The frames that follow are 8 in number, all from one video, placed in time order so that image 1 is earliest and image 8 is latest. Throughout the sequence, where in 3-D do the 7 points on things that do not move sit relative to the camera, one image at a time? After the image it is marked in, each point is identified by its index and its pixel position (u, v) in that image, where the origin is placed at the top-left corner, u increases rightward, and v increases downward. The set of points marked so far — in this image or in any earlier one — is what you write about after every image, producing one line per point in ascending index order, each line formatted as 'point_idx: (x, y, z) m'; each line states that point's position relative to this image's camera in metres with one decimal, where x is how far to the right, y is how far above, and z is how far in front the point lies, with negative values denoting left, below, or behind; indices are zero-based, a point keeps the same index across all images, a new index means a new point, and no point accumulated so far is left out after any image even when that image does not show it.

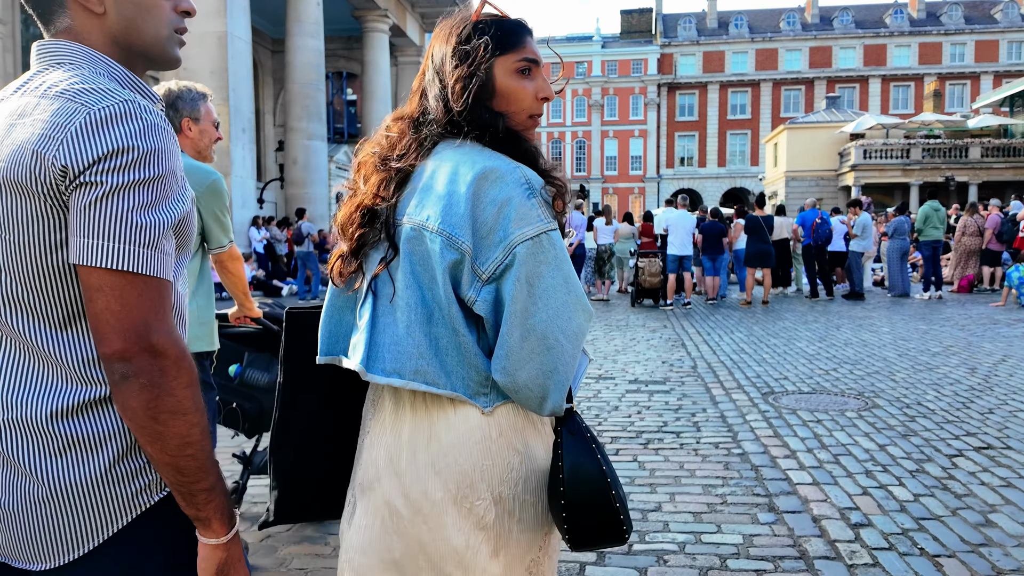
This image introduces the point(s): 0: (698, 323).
0: (+2.9, -0.5, +12.0) m
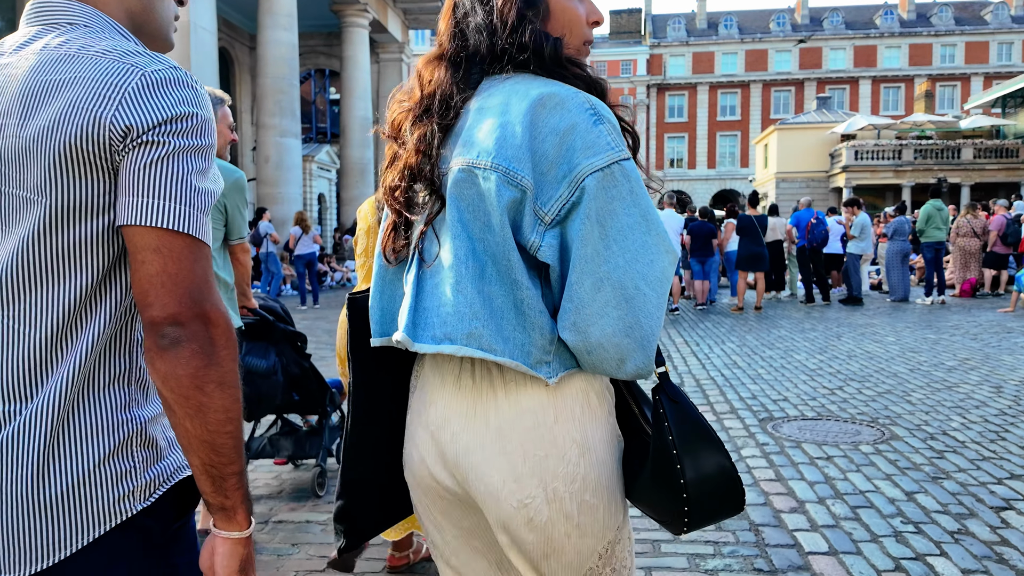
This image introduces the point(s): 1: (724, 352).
0: (+2.5, -0.6, +11.1) m
1: (+2.4, -0.7, +8.8) m
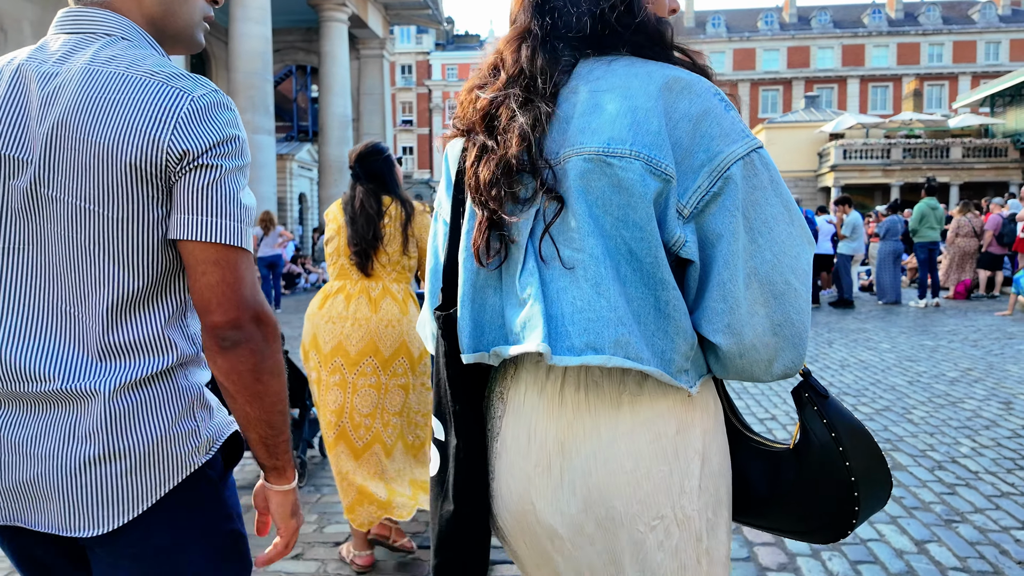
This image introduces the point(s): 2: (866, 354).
0: (+2.1, -0.6, +10.5) m
1: (+2.1, -0.7, +8.2) m
2: (+3.7, -0.7, +8.2) m
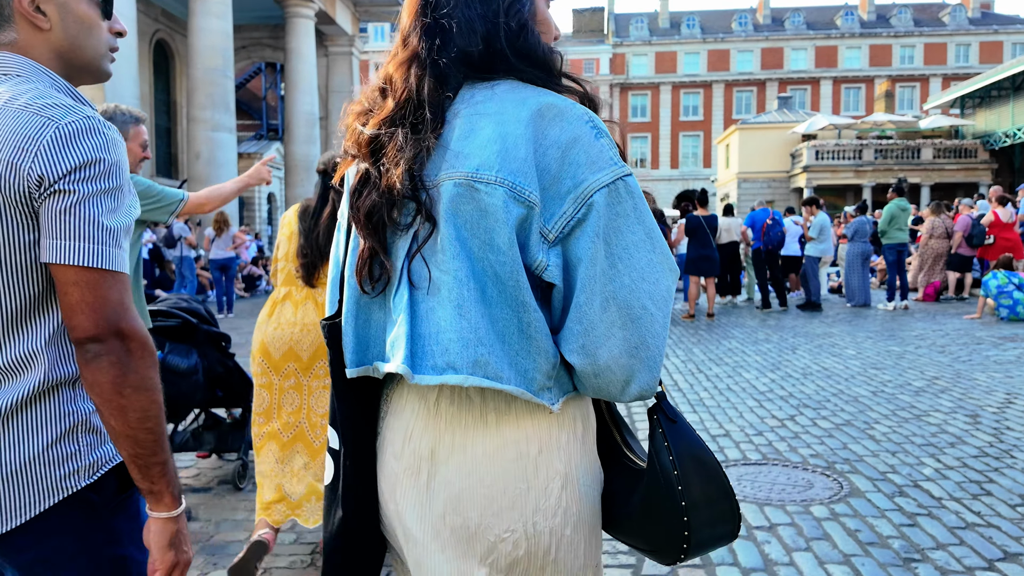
0: (+1.6, -0.7, +10.2) m
1: (+1.6, -0.8, +7.9) m
2: (+3.2, -0.7, +7.9) m
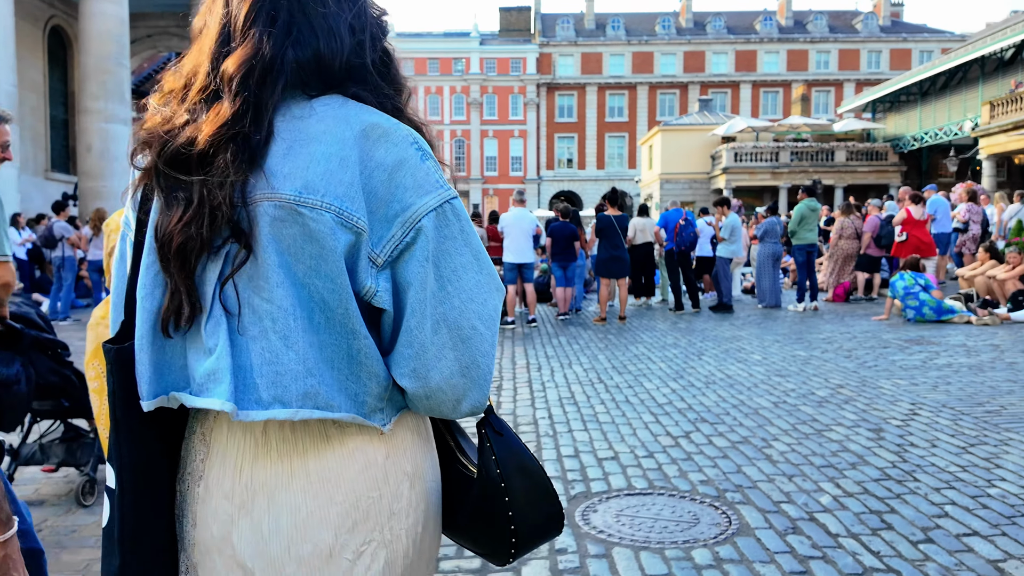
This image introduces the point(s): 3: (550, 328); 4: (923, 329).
0: (+0.3, -0.7, +9.7) m
1: (+0.5, -0.8, +7.4) m
2: (+2.1, -0.7, +7.5) m
3: (+0.6, -0.5, +11.2) m
4: (+5.1, -0.5, +9.8) m
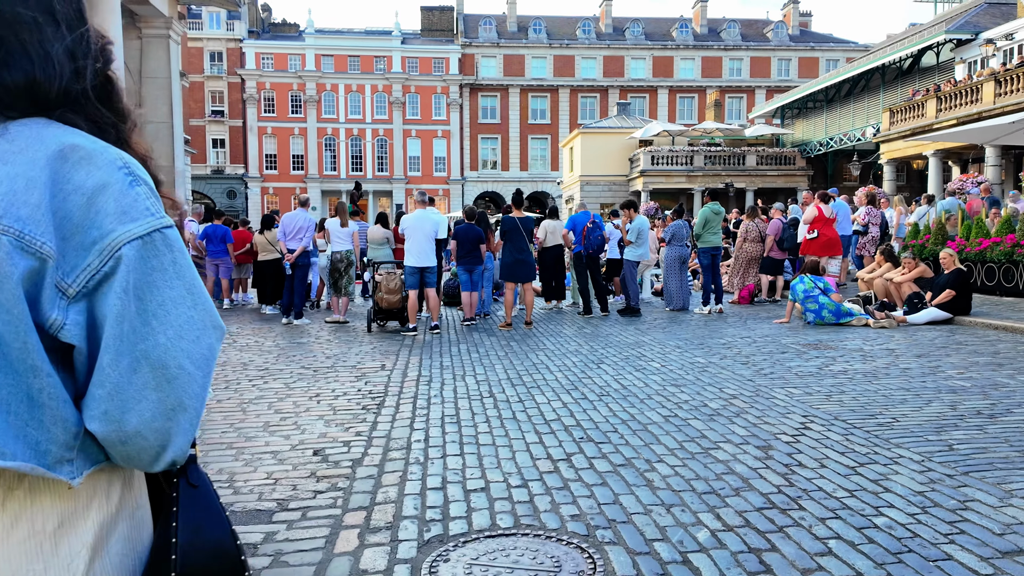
0: (-0.9, -0.8, +9.2) m
1: (-0.5, -0.9, +6.9) m
2: (+1.1, -0.8, +7.2) m
3: (-0.8, -0.6, +10.7) m
4: (+3.9, -0.6, +9.8) m
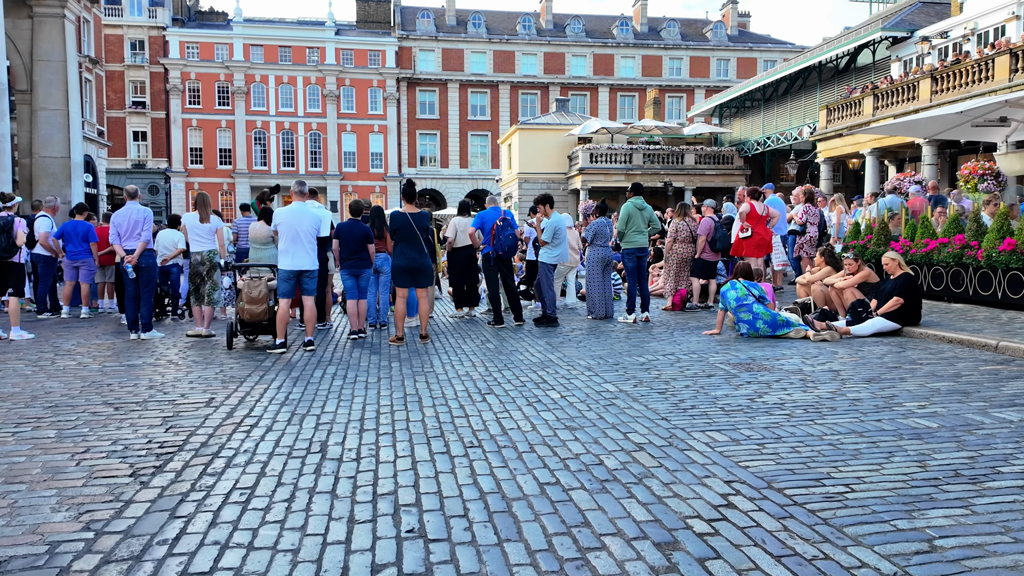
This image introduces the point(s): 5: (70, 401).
0: (-2.1, -0.9, +7.5) m
1: (-1.5, -1.0, +5.3) m
2: (+0.1, -0.9, +5.7) m
3: (-2.1, -0.7, +9.1) m
4: (+2.6, -0.6, +8.4) m
5: (-3.6, -0.9, +6.3) m
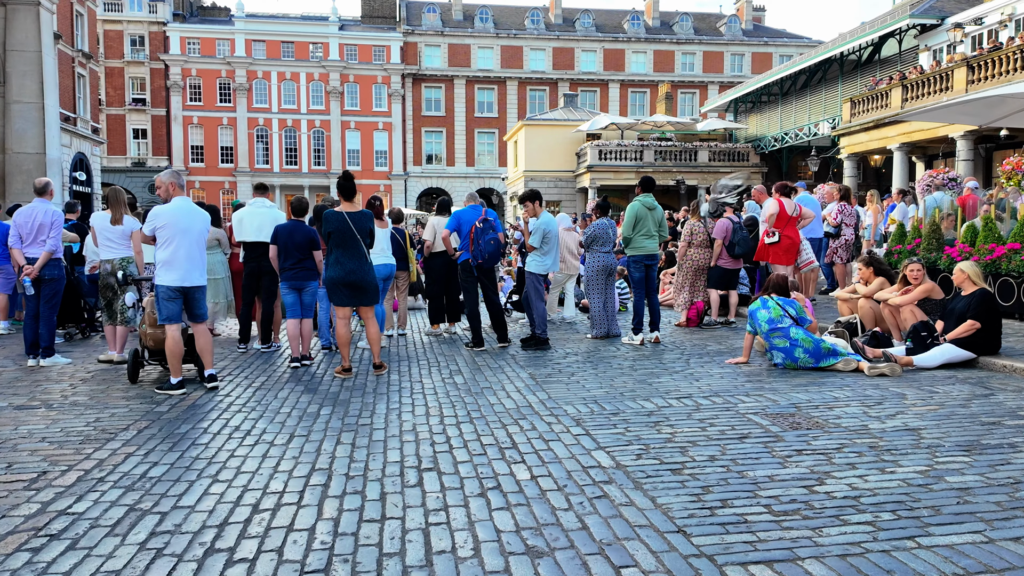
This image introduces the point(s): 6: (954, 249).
0: (-2.3, -1.1, +5.7) m
1: (-1.8, -1.2, +3.5) m
2: (-0.2, -1.1, +3.9) m
3: (-2.3, -0.9, +7.3) m
4: (+2.4, -0.8, +6.6) m
5: (-3.8, -1.1, +4.5) m
6: (+6.0, +0.5, +10.5) m
